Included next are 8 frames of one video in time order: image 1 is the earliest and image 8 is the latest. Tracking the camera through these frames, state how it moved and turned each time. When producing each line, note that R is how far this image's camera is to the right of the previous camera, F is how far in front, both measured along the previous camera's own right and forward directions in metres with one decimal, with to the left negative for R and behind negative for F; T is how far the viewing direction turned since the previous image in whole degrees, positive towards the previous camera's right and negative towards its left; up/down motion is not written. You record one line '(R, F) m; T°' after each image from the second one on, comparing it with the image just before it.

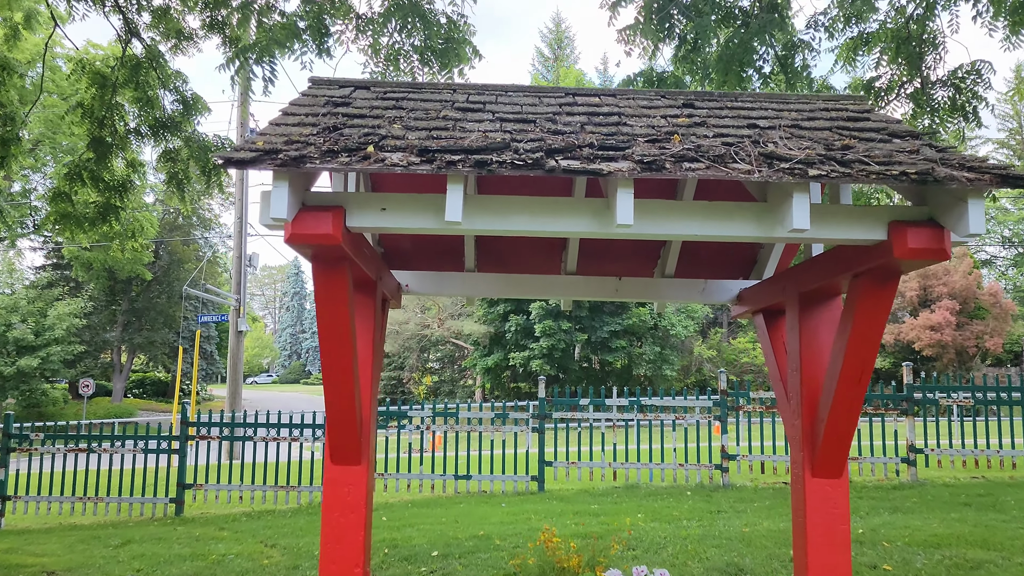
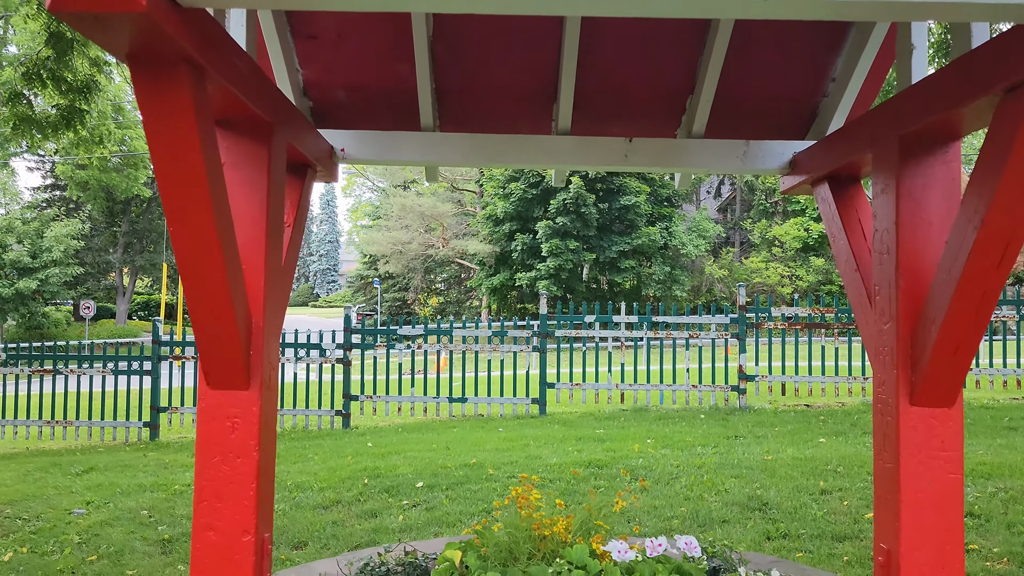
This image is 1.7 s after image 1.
(+0.1, +1.0) m; -1°
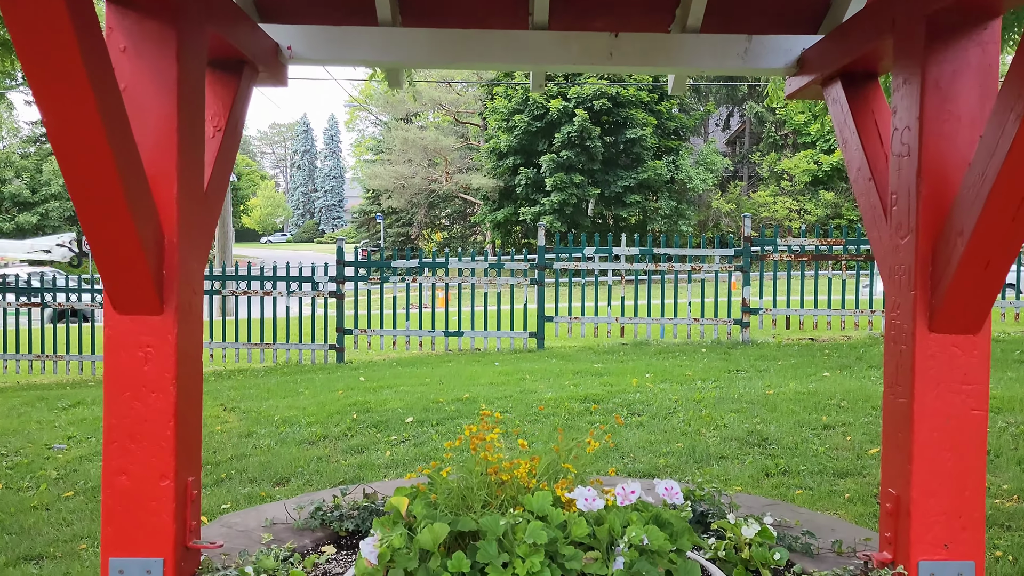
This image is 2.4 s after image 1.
(+0.1, +0.3) m; 0°
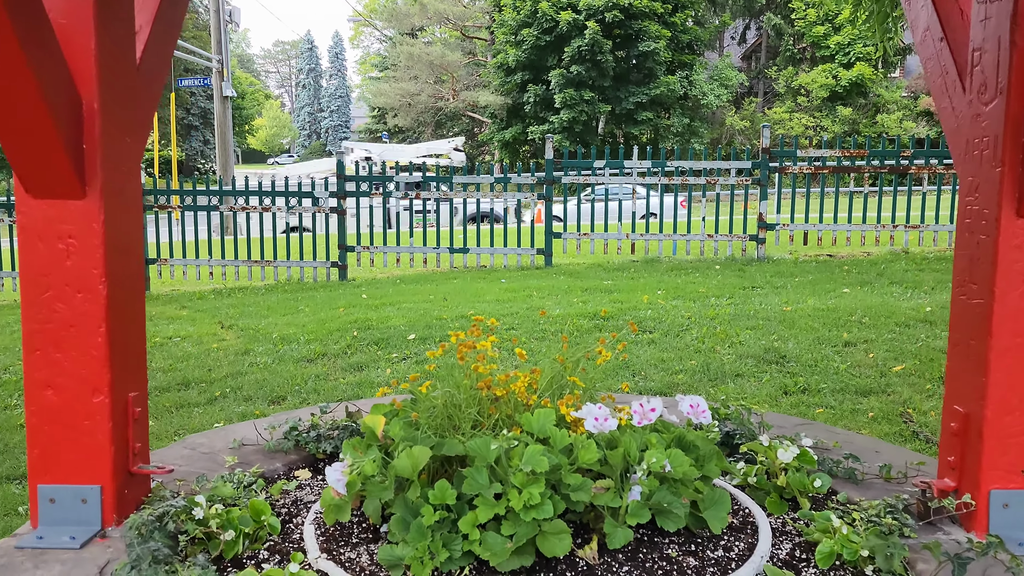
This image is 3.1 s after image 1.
(0.0, +0.3) m; -1°
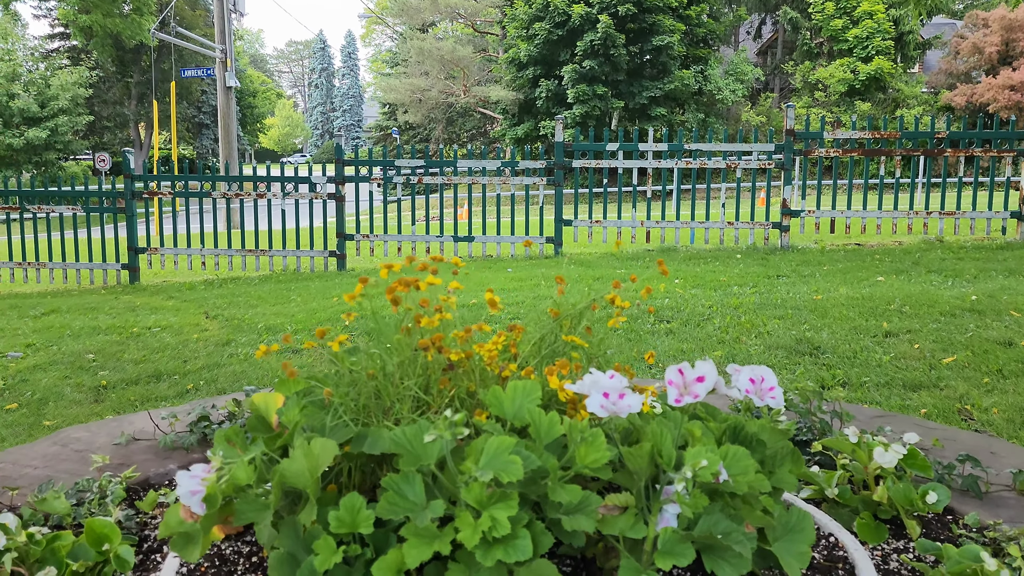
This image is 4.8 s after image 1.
(+0.1, +0.5) m; -1°
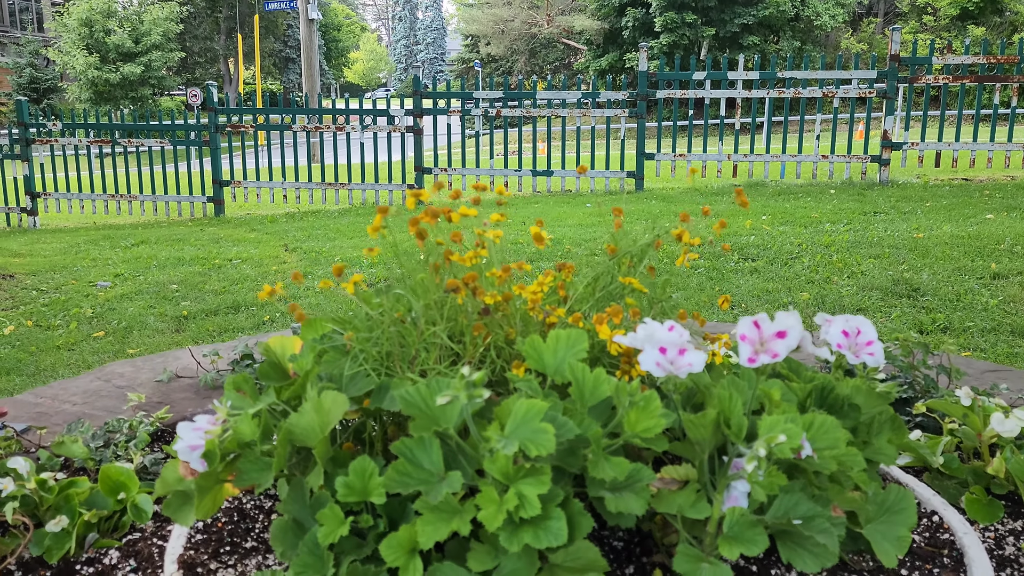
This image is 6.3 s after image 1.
(0.0, +0.1) m; -6°
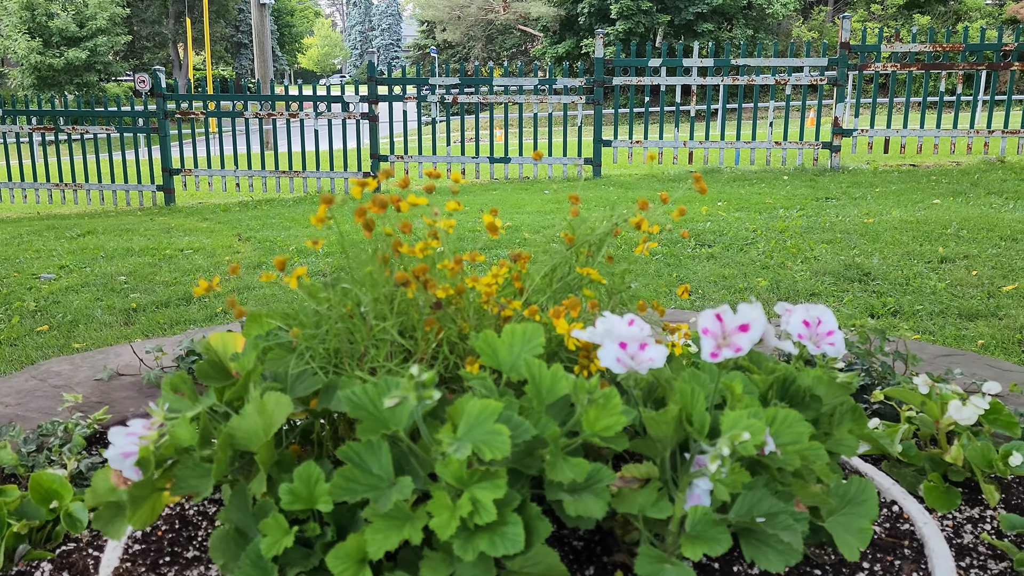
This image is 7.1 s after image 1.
(0.0, 0.0) m; +3°
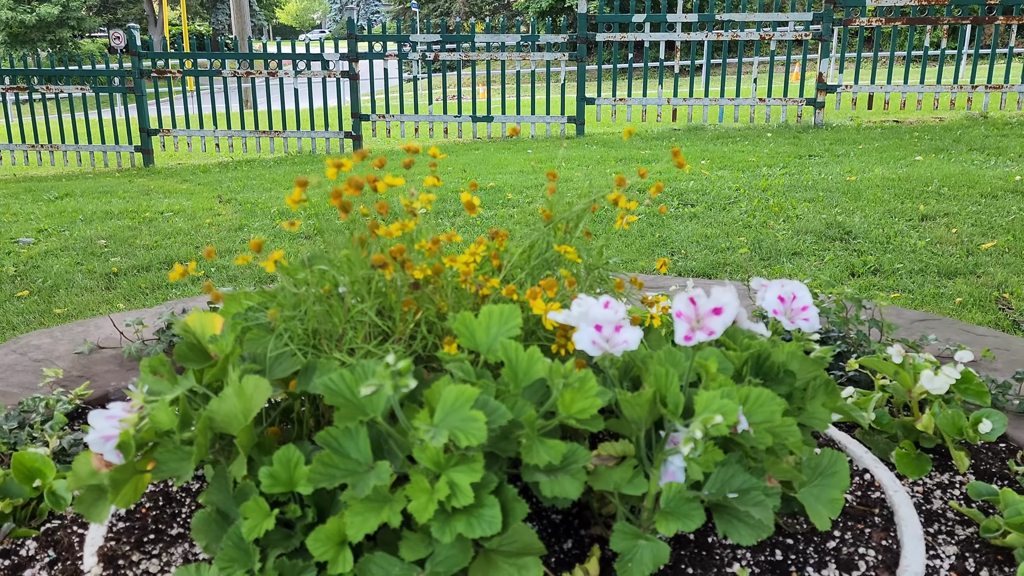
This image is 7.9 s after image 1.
(0.0, 0.0) m; +1°
